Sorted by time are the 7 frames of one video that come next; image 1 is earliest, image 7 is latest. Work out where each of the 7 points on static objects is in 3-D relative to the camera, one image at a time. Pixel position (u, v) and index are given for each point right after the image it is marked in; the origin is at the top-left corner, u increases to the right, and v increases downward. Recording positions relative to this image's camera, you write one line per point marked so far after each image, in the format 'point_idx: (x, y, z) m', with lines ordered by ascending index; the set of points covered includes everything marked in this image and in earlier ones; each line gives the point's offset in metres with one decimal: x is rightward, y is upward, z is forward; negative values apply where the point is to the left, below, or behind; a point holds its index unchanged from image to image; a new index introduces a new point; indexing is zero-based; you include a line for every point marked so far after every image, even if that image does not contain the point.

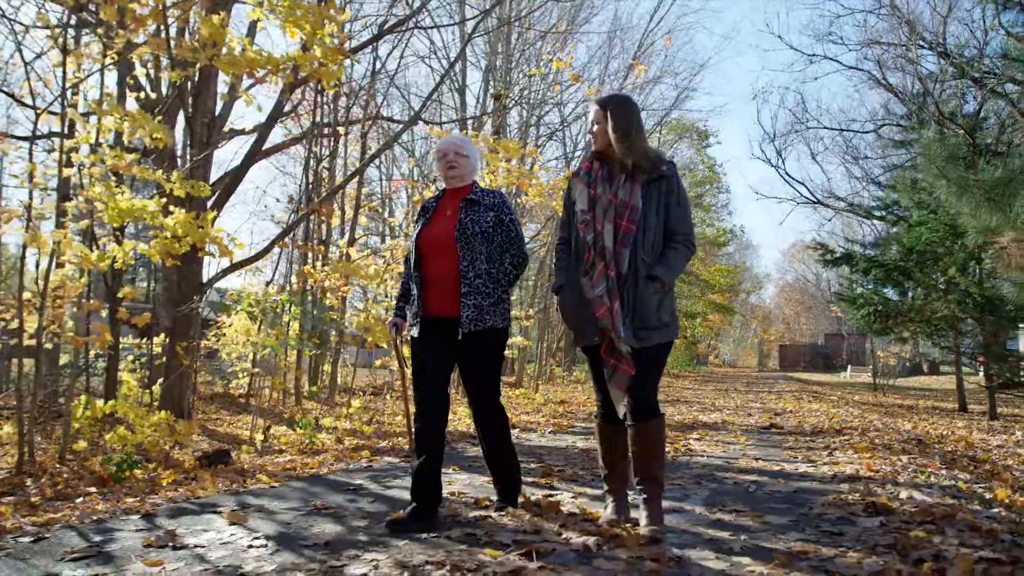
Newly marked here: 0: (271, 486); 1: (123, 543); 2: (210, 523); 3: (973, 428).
0: (-1.1, -1.0, +3.9) m
1: (-1.2, -0.8, +2.5) m
2: (-1.1, -0.8, +2.8) m
3: (+5.0, -1.5, +8.7) m
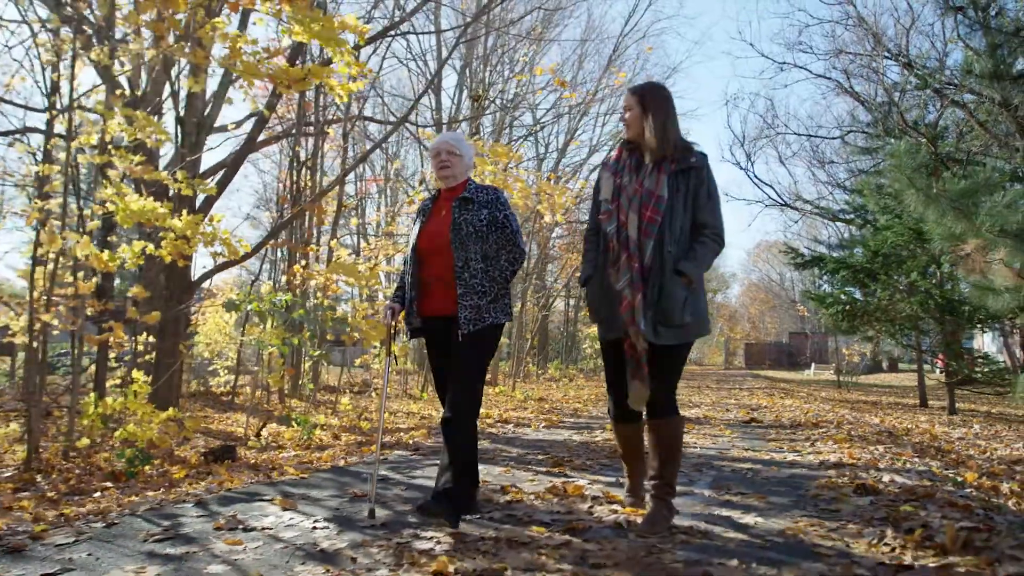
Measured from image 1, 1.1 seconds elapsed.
0: (-1.1, -1.0, +4.2) m
1: (-1.1, -0.8, +2.7) m
2: (-1.0, -0.9, +3.1) m
3: (+4.9, -1.6, +9.2) m
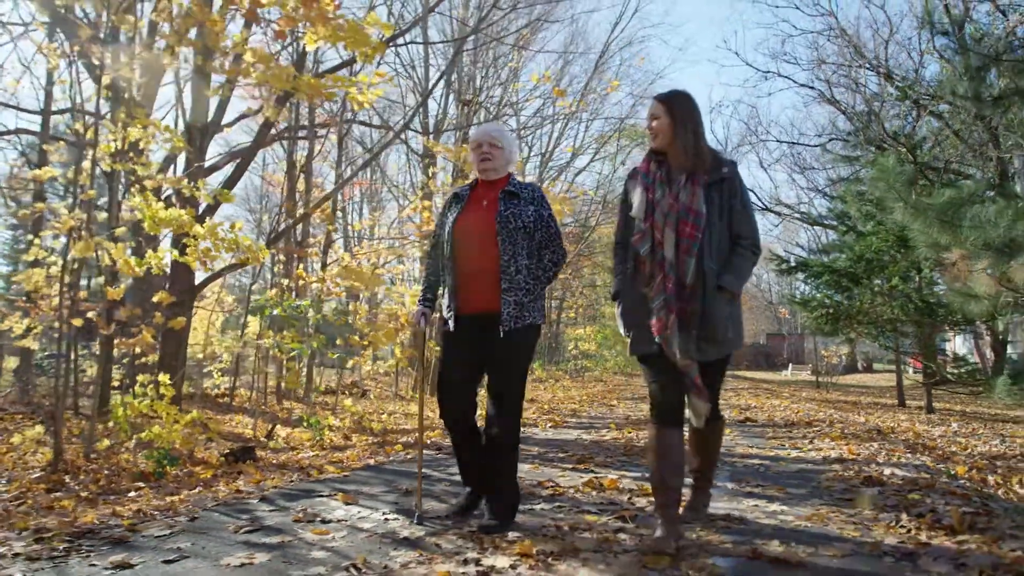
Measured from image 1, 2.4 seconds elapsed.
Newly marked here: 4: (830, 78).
0: (-0.9, -1.0, +4.4) m
1: (-0.9, -0.9, +3.0) m
2: (-0.8, -0.9, +3.4) m
3: (+4.9, -1.6, +9.6) m
4: (+5.7, +3.8, +14.4) m
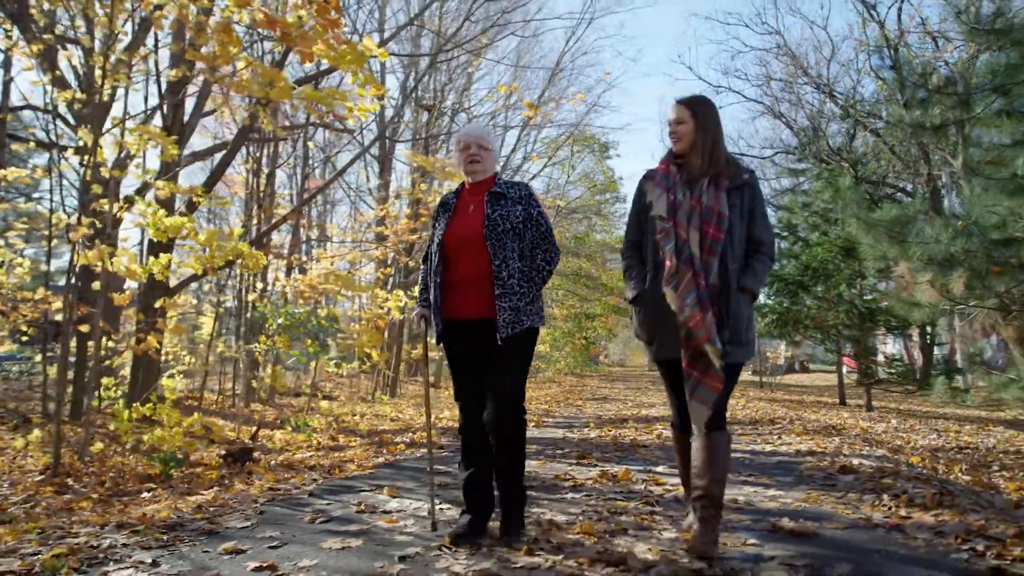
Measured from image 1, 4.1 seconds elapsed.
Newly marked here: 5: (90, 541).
0: (-0.9, -1.1, +4.8) m
1: (-0.7, -0.9, +3.4) m
2: (-0.6, -1.0, +3.7) m
3: (+4.5, -1.7, +10.4) m
4: (+5.0, +3.7, +15.2) m
5: (-1.6, -1.0, +3.0) m
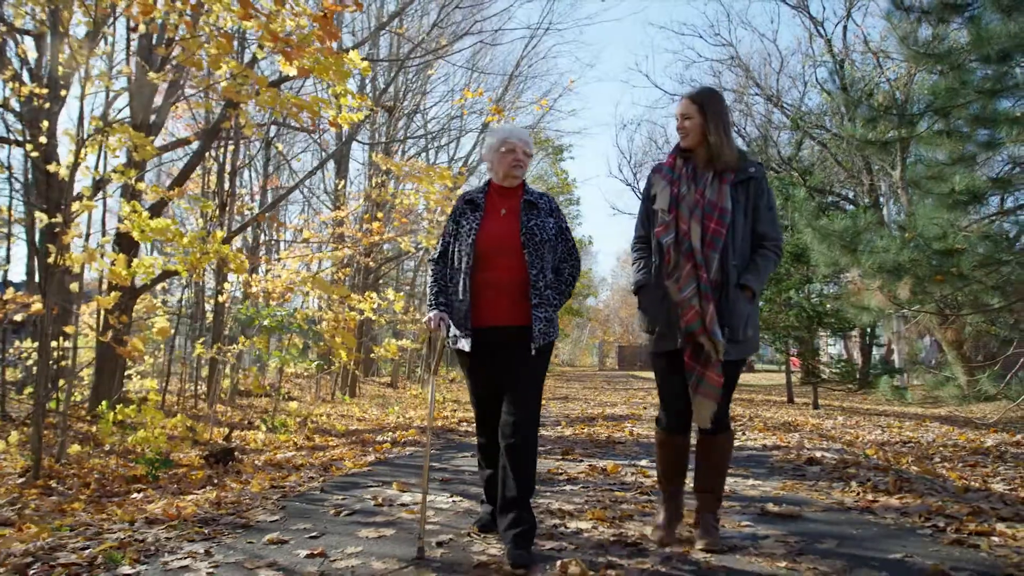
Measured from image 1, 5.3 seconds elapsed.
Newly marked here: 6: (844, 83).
0: (-0.9, -1.1, +5.0) m
1: (-0.7, -1.0, +3.6) m
2: (-0.6, -1.0, +4.0) m
3: (+4.1, -1.7, +11.0) m
4: (+4.3, +3.6, +15.9) m
5: (-1.5, -1.0, +3.2) m
6: (+4.4, +2.7, +10.5) m
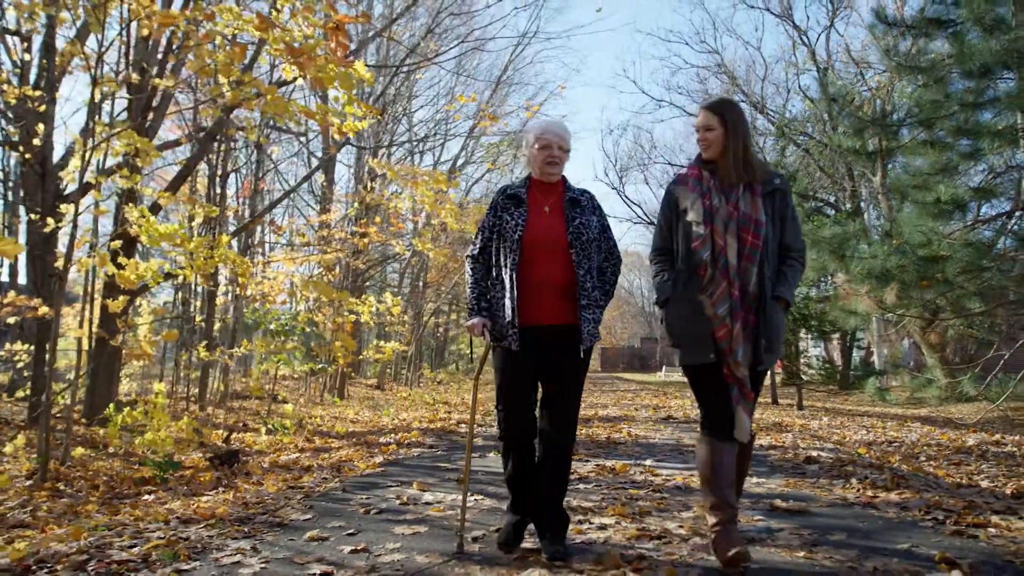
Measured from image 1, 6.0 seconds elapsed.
0: (-0.9, -1.2, +5.2) m
1: (-0.6, -1.0, +3.8) m
2: (-0.5, -1.1, +4.1) m
3: (+4.0, -1.8, +11.2) m
4: (+4.1, +3.6, +16.1) m
5: (-1.4, -1.0, +3.3) m
6: (+4.3, +2.6, +10.8) m
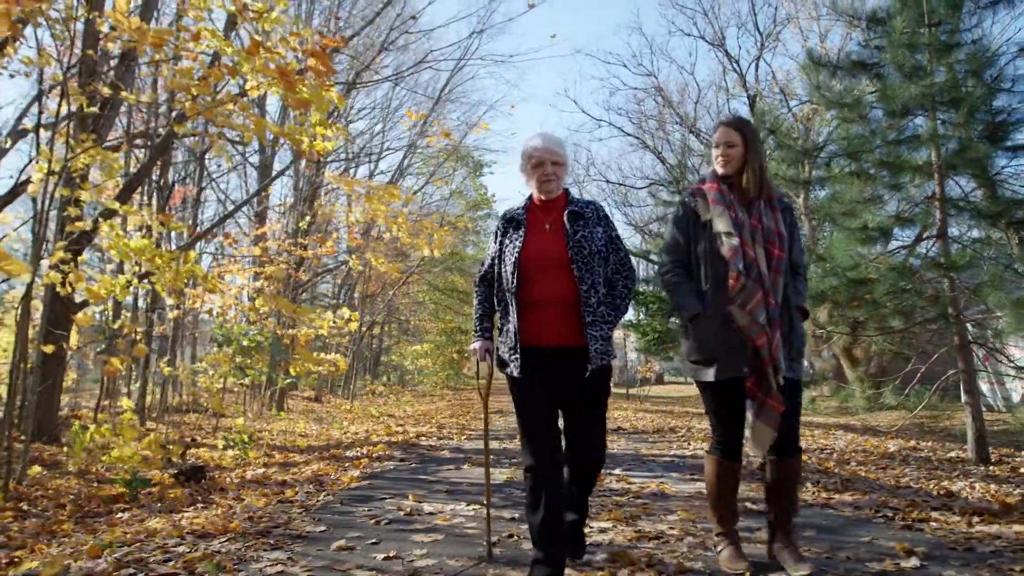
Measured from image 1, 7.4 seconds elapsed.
0: (-1.0, -1.3, +5.4) m
1: (-0.6, -1.2, +4.1) m
2: (-0.6, -1.2, +4.4) m
3: (+3.2, -2.0, +11.9) m
4: (+2.9, +3.3, +16.9) m
5: (-1.4, -1.1, +3.5) m
6: (+3.6, +2.4, +11.5) m
